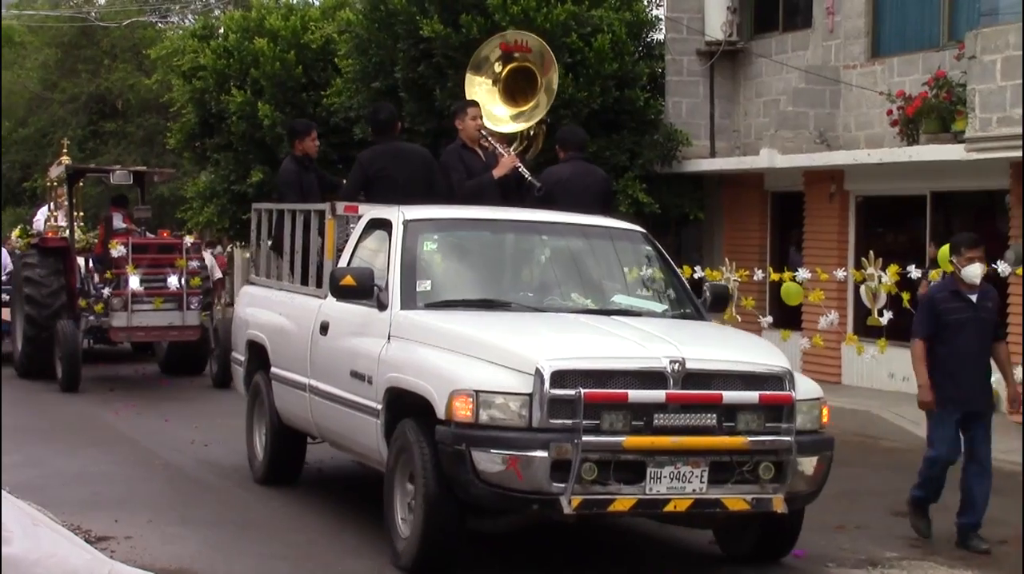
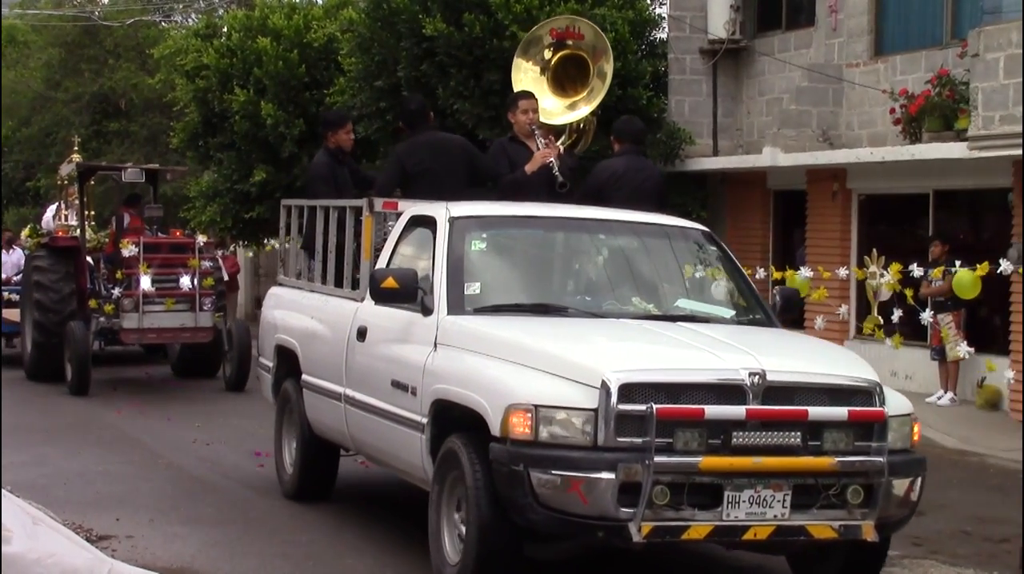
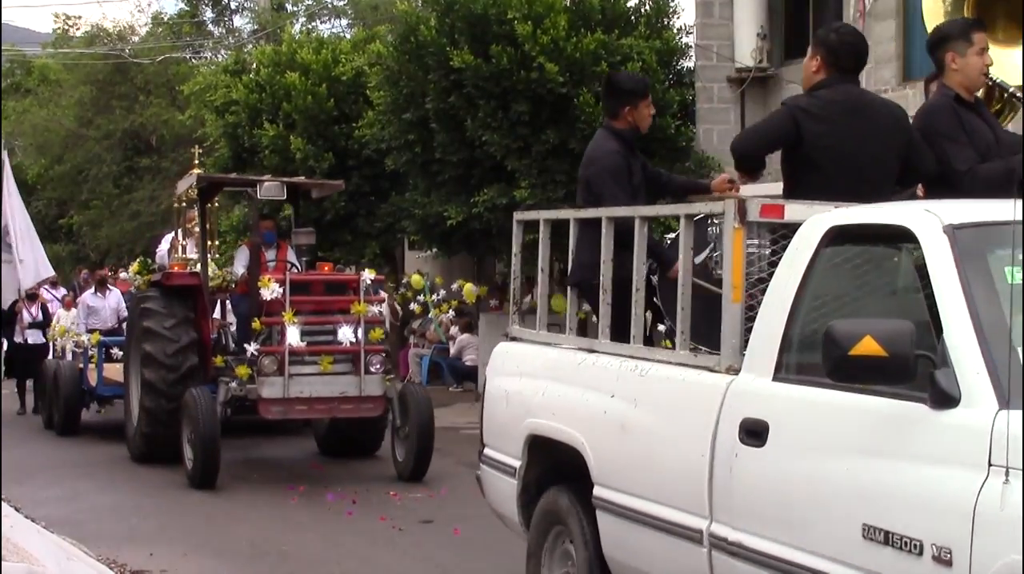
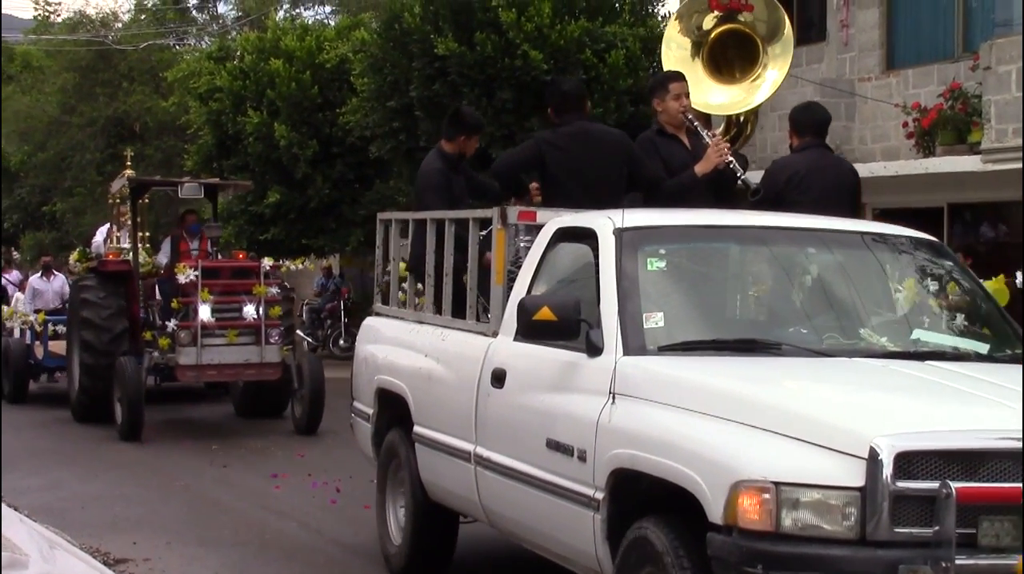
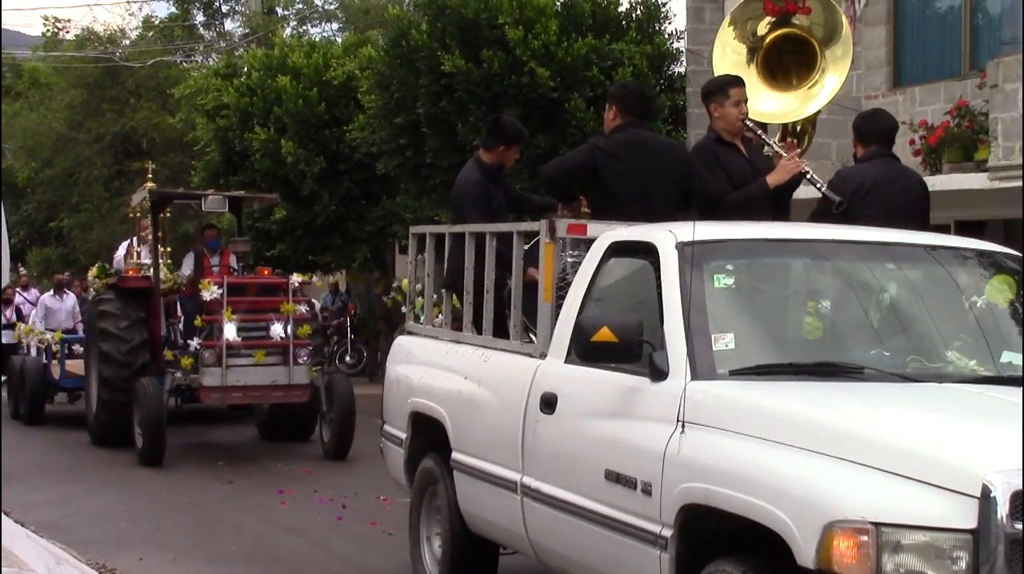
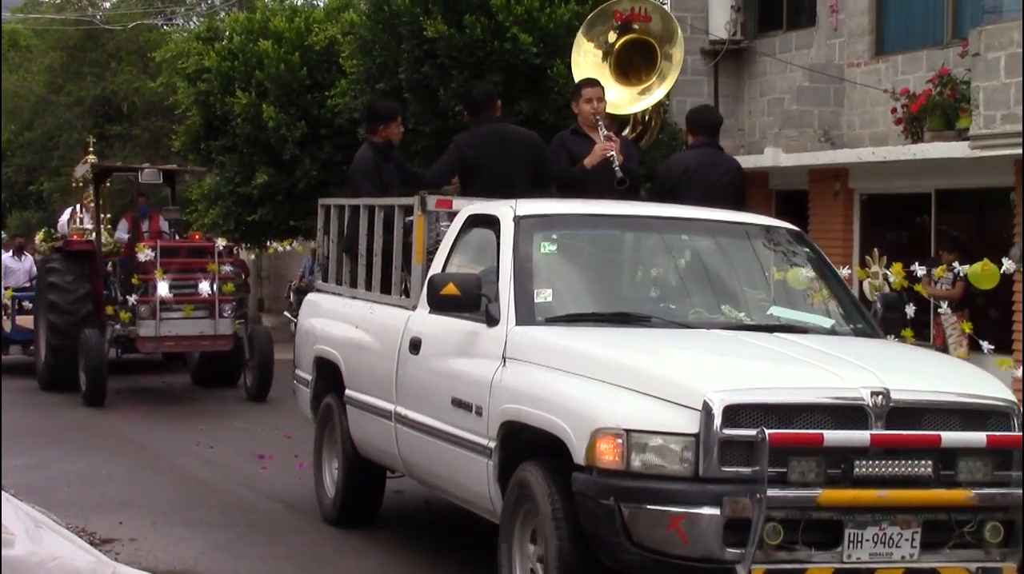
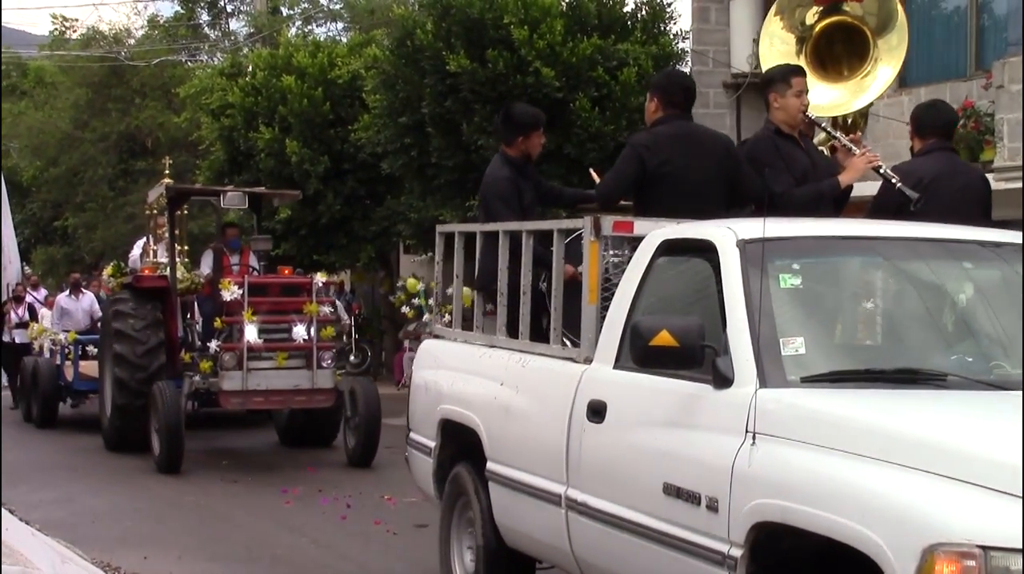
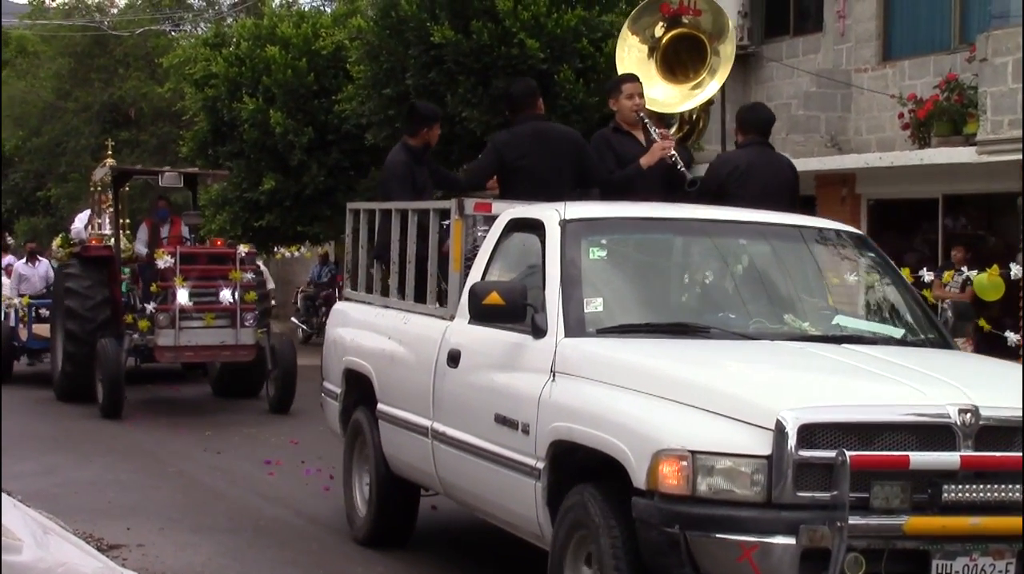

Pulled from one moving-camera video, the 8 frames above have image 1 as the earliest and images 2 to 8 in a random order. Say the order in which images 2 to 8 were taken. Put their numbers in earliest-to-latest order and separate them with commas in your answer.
2, 6, 8, 4, 5, 7, 3
